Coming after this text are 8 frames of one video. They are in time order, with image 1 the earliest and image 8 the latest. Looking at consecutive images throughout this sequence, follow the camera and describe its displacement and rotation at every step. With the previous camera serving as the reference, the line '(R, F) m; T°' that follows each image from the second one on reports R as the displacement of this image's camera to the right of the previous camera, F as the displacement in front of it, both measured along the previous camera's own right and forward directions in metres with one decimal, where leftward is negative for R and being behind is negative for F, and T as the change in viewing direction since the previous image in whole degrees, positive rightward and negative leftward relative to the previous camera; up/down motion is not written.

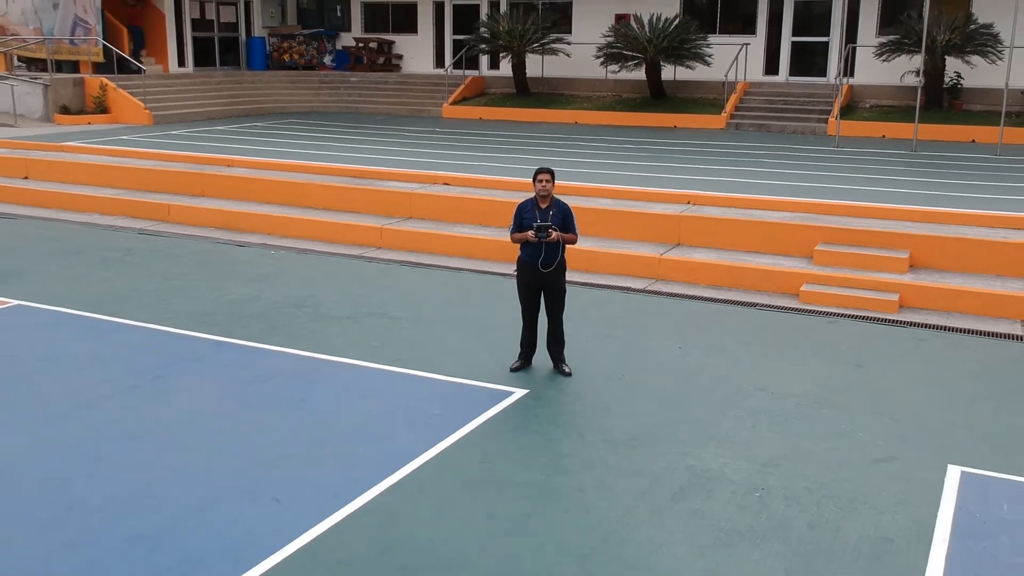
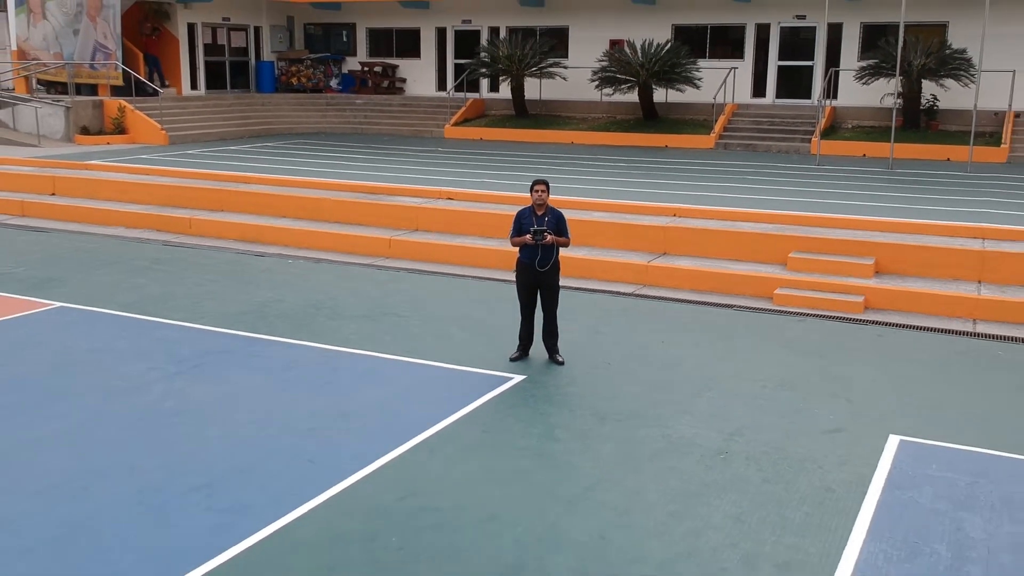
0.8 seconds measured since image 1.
(+0.1, -0.8) m; 0°
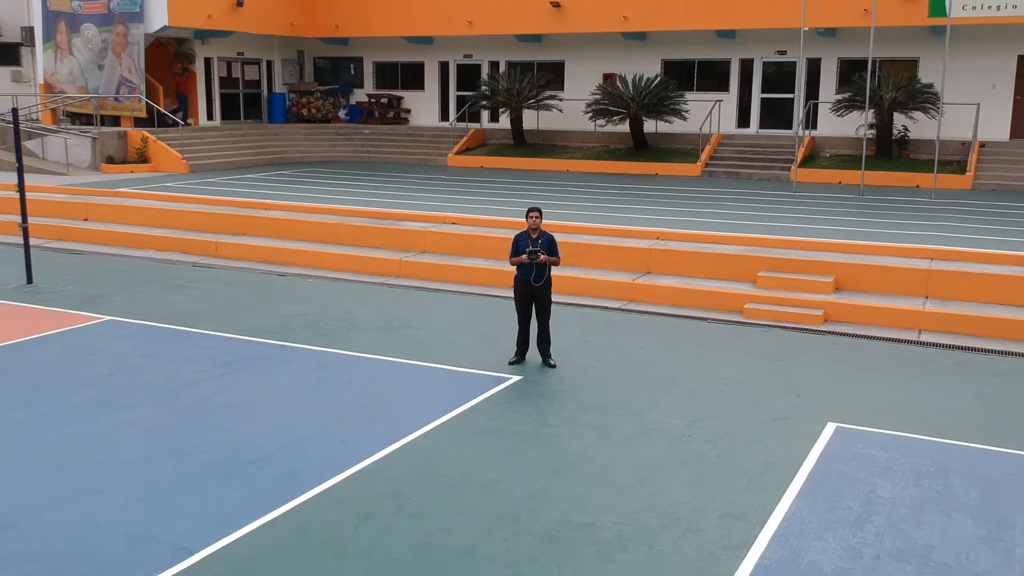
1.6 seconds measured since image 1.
(0.0, -1.1) m; 0°
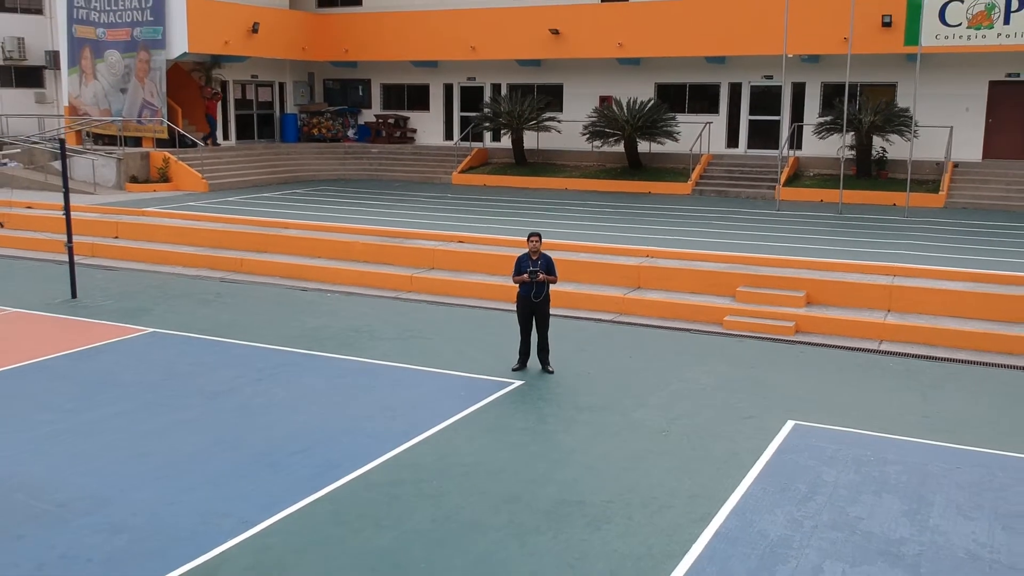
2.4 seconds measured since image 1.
(0.0, -1.1) m; 0°
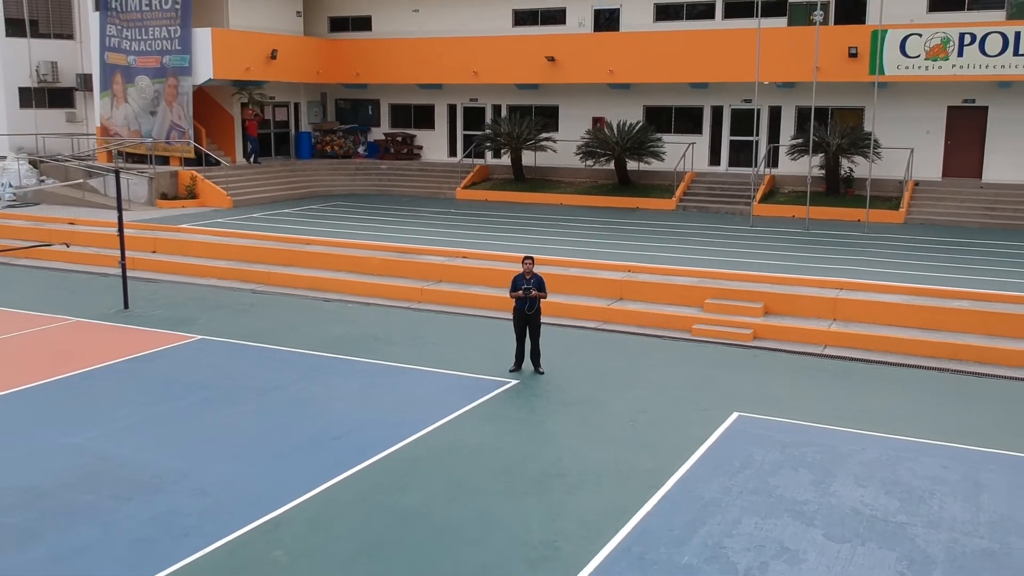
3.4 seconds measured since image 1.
(+0.1, -1.8) m; 0°
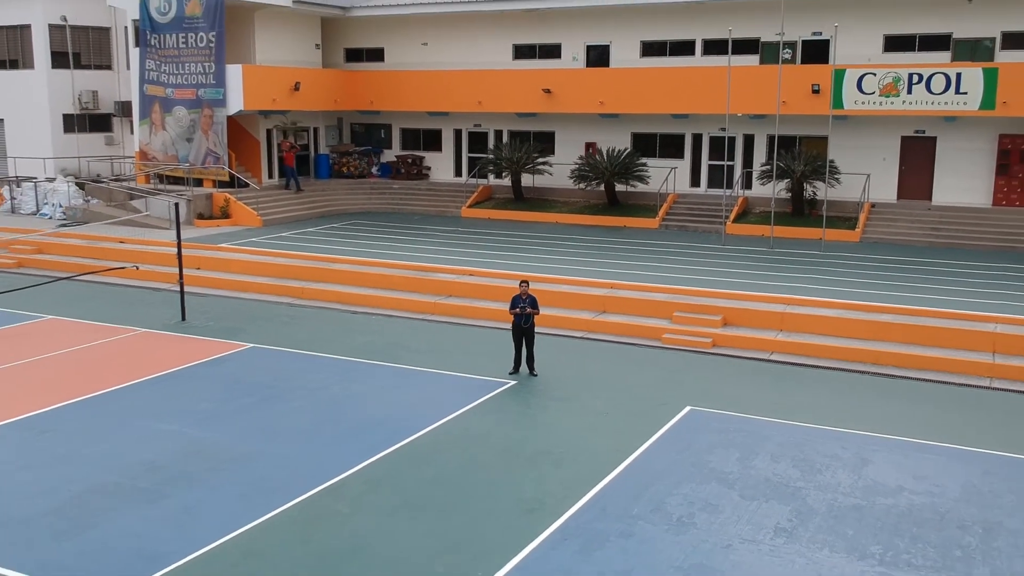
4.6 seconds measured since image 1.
(0.0, -2.6) m; 0°
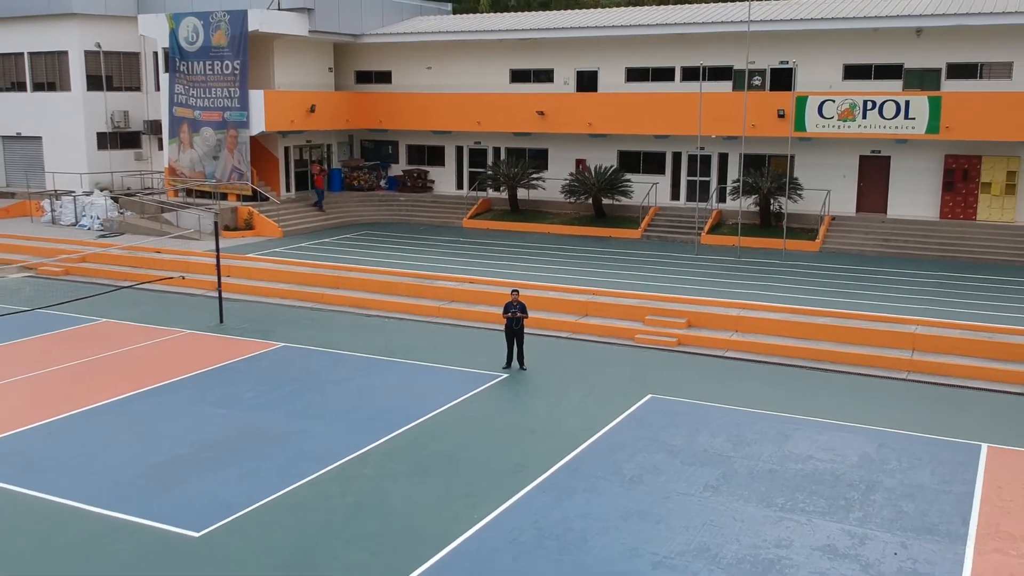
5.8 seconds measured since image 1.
(+0.1, -2.6) m; 0°
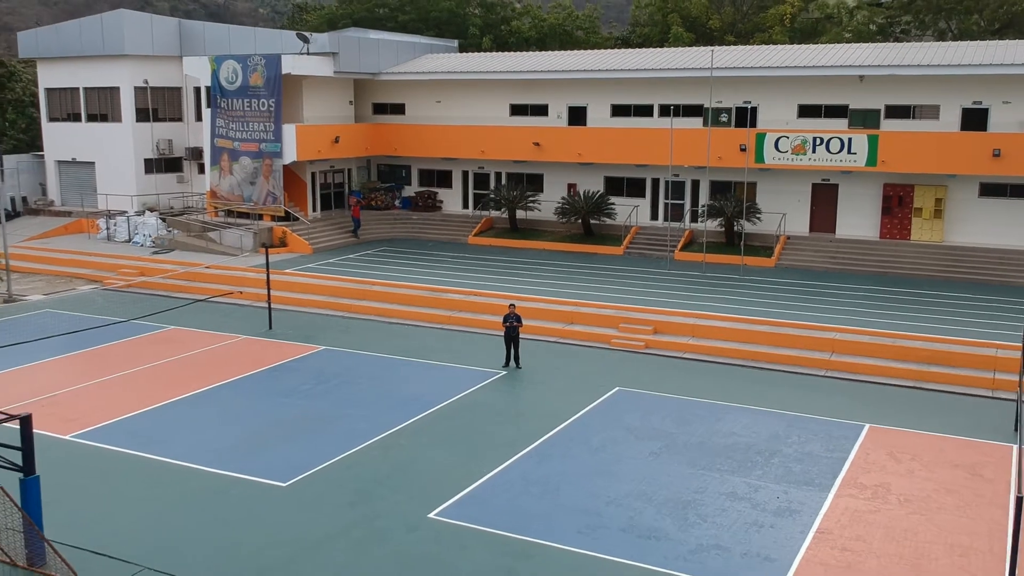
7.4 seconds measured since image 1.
(+0.1, -4.1) m; 0°
